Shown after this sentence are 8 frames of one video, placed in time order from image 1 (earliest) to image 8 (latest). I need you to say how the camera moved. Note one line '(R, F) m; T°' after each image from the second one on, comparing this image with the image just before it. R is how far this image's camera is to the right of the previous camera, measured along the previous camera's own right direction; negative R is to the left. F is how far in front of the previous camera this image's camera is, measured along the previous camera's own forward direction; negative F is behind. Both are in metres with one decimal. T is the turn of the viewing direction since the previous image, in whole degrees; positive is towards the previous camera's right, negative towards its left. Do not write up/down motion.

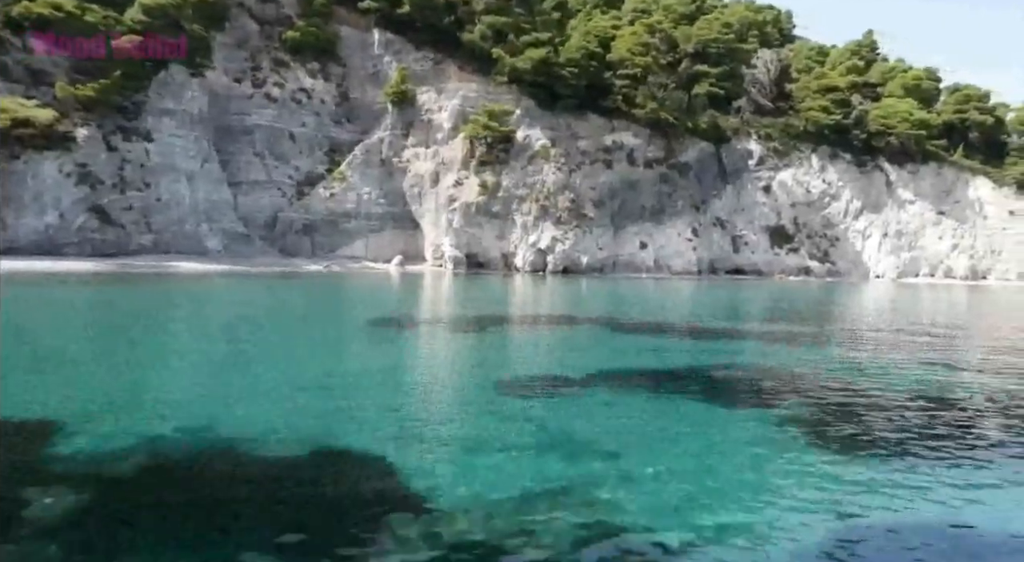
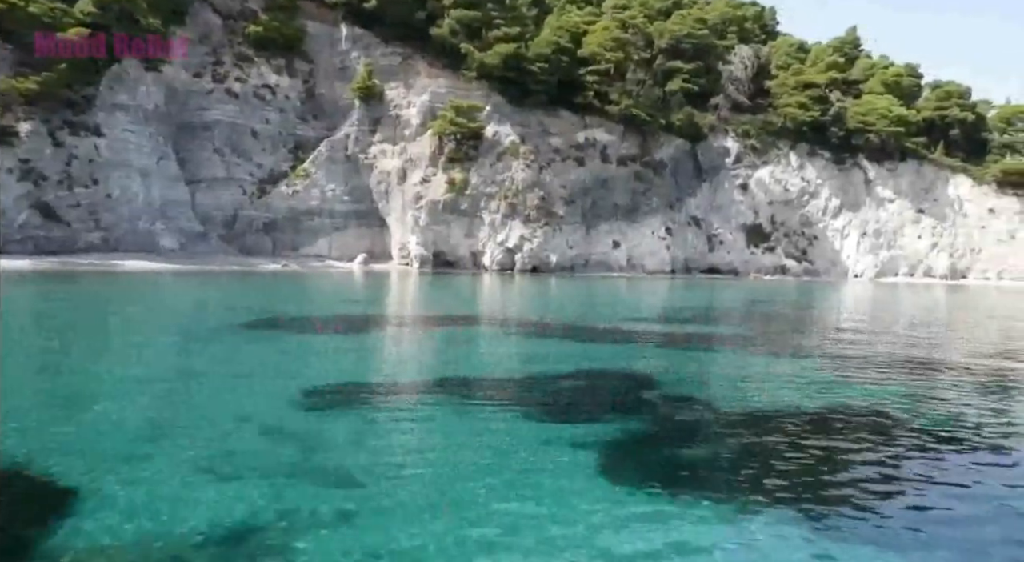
(+1.5, +0.7) m; 0°
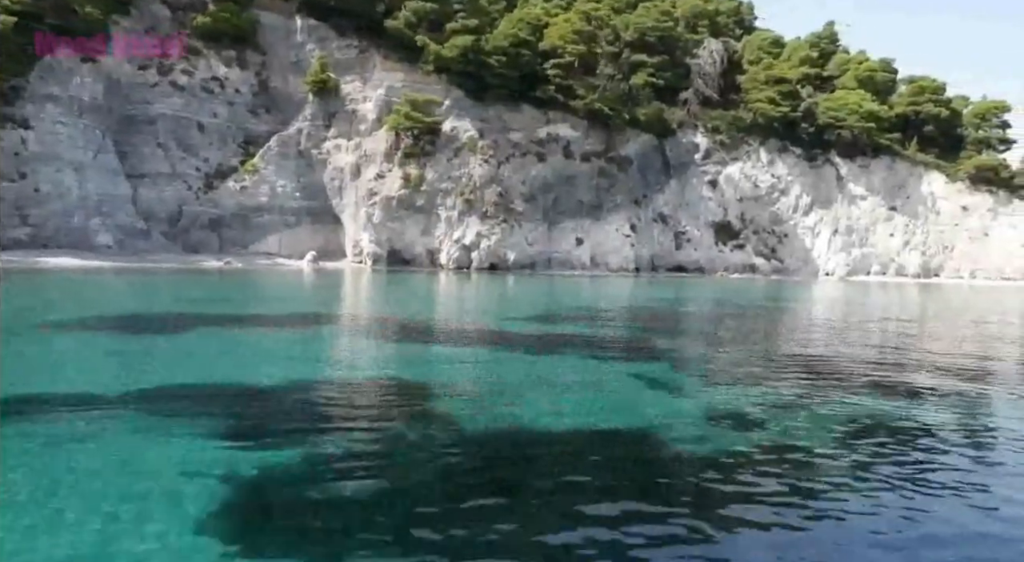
(+1.9, +0.9) m; 0°
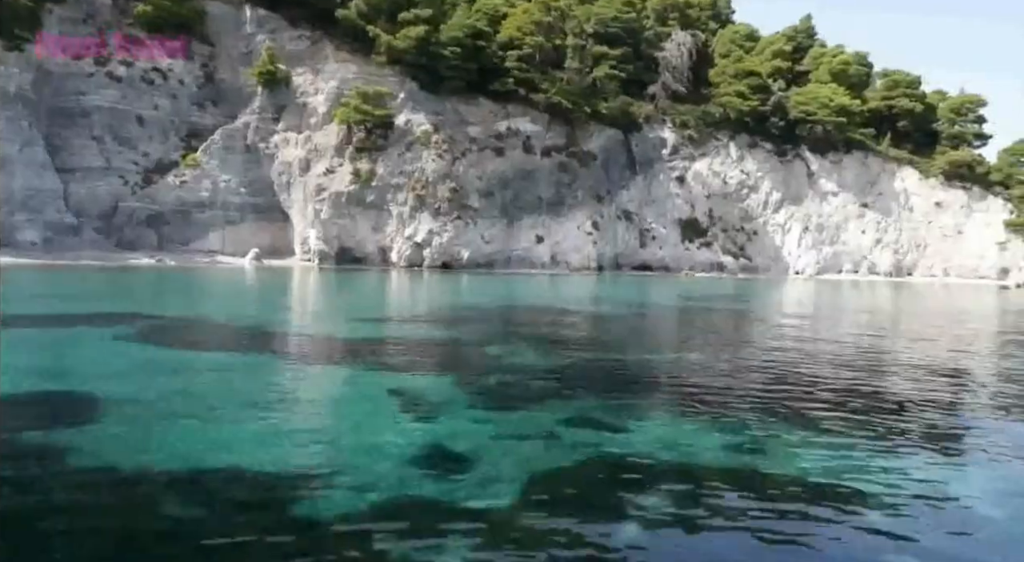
(+2.0, +1.2) m; 0°
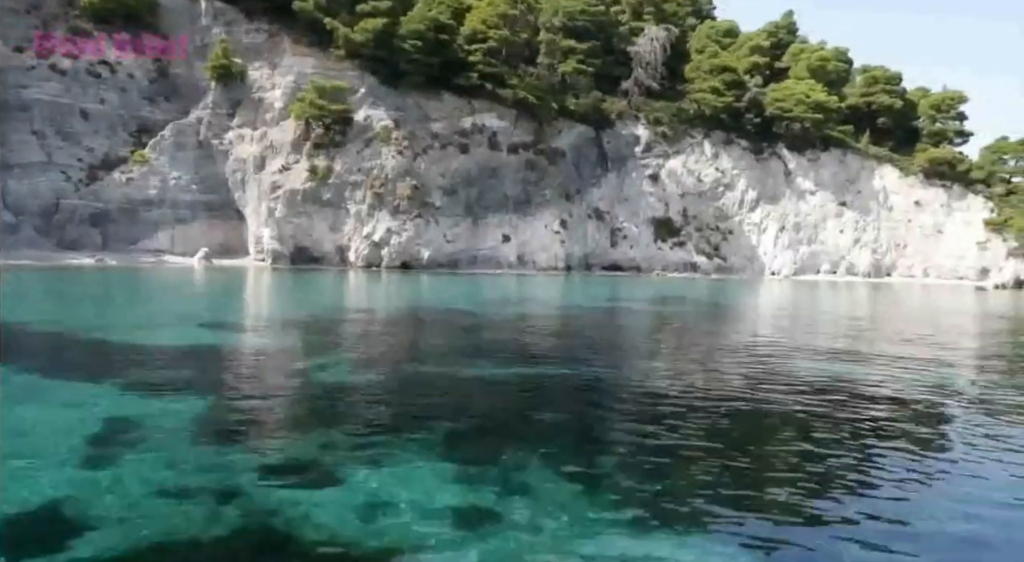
(+1.6, +1.2) m; 0°
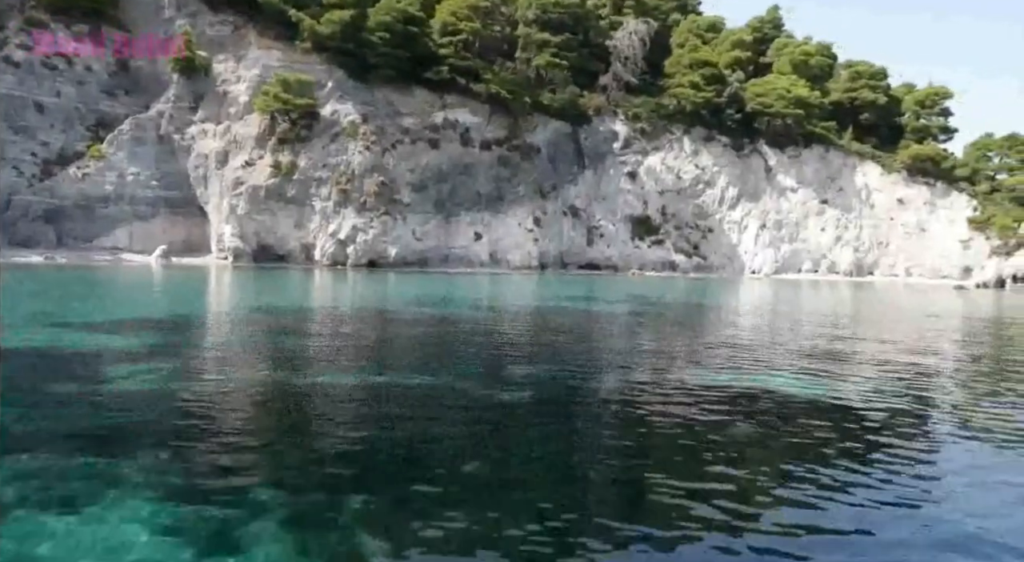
(+1.2, +0.9) m; 0°
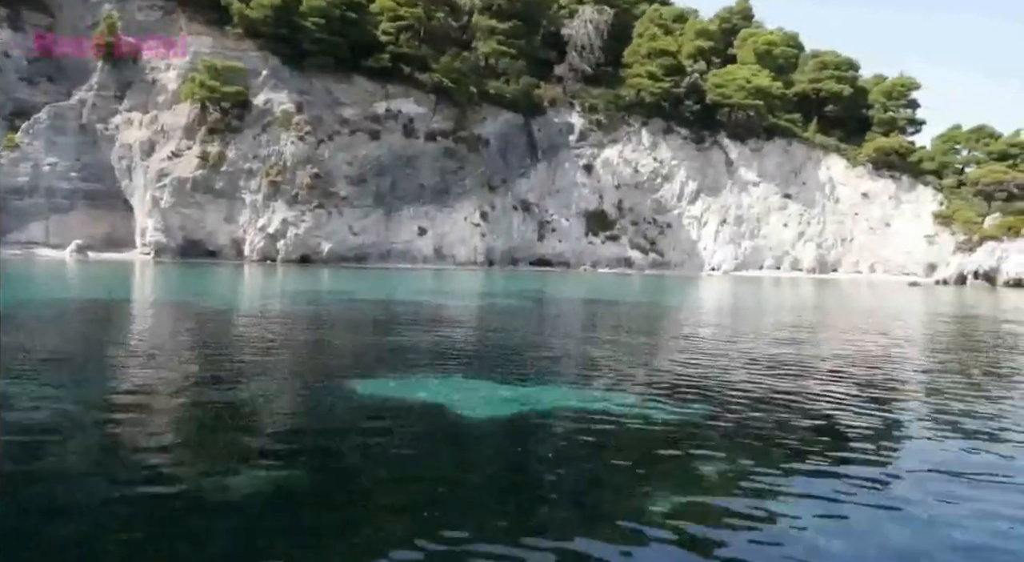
(+2.4, +1.5) m; 0°
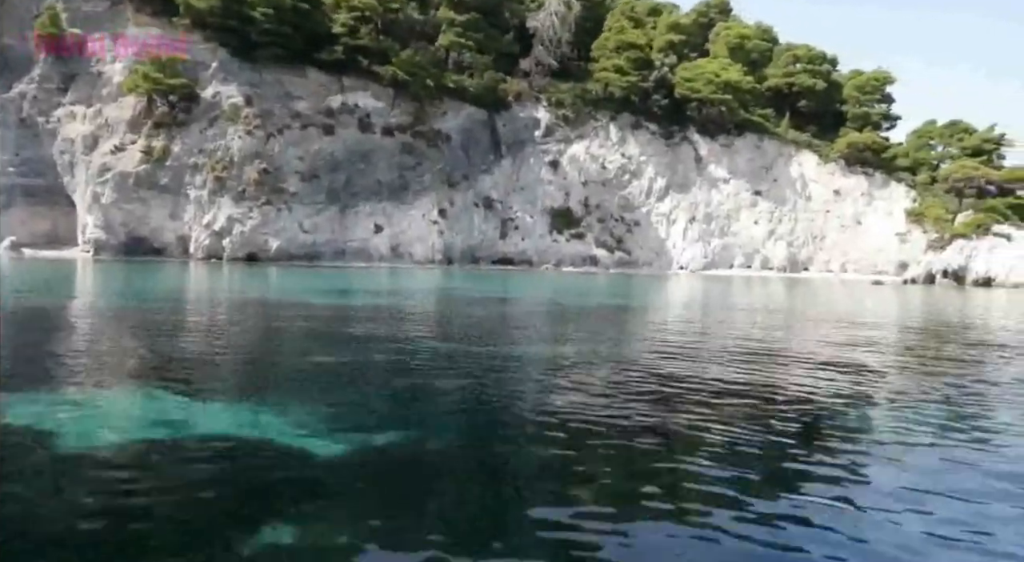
(+1.9, +1.0) m; 0°
